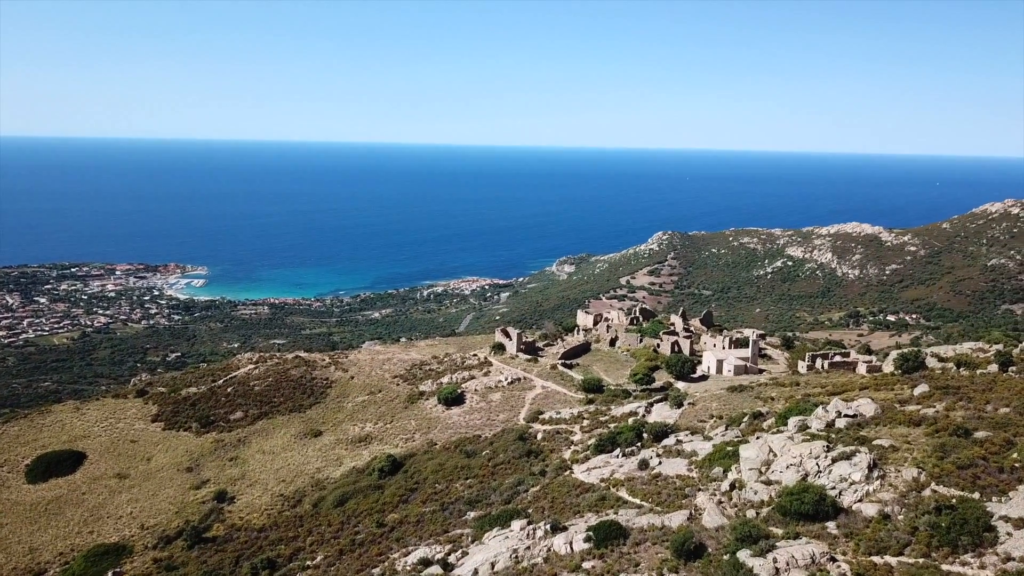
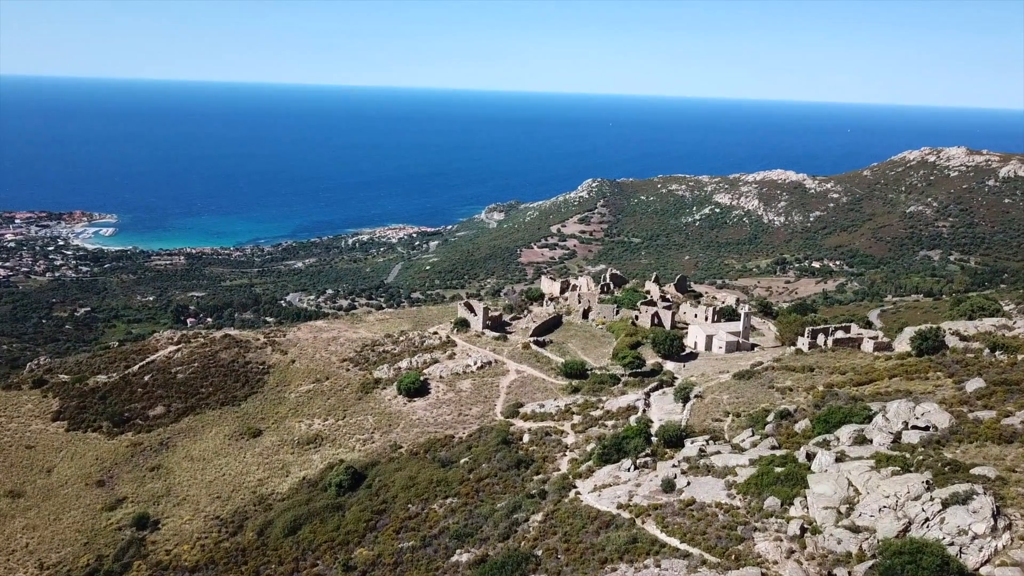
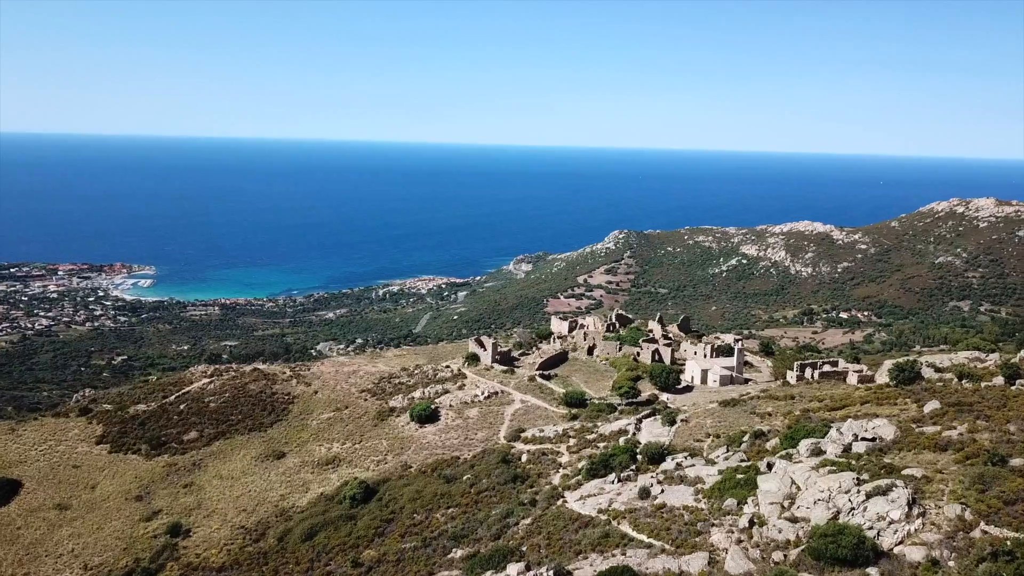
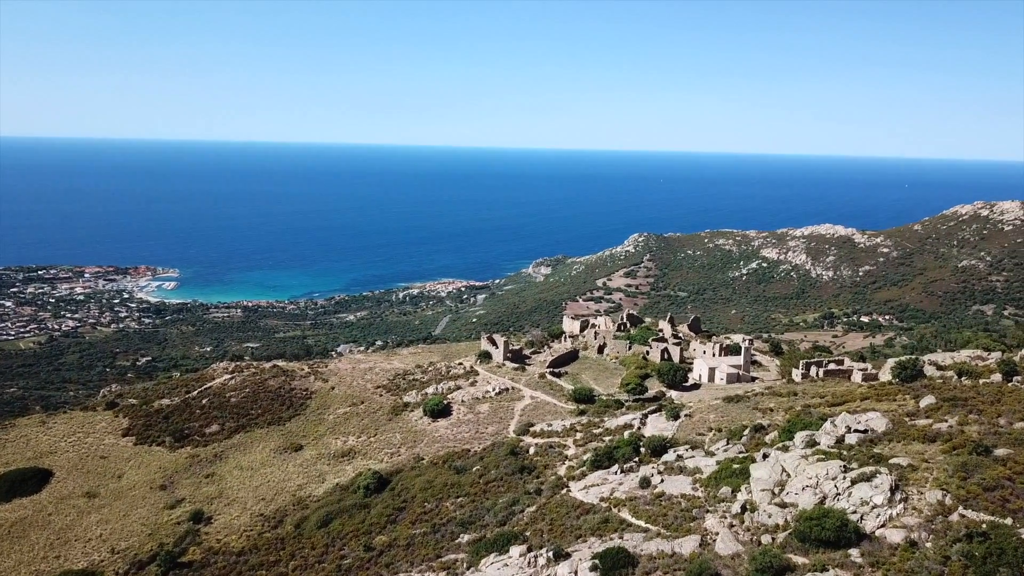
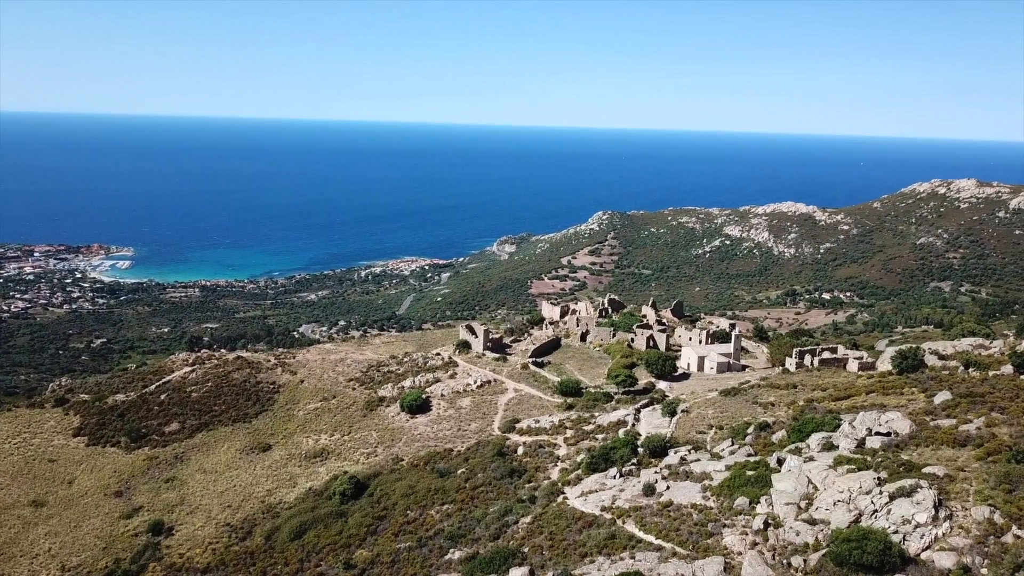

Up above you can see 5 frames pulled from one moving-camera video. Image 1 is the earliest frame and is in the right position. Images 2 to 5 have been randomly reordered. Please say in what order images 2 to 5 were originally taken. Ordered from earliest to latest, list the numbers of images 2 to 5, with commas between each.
4, 3, 5, 2
